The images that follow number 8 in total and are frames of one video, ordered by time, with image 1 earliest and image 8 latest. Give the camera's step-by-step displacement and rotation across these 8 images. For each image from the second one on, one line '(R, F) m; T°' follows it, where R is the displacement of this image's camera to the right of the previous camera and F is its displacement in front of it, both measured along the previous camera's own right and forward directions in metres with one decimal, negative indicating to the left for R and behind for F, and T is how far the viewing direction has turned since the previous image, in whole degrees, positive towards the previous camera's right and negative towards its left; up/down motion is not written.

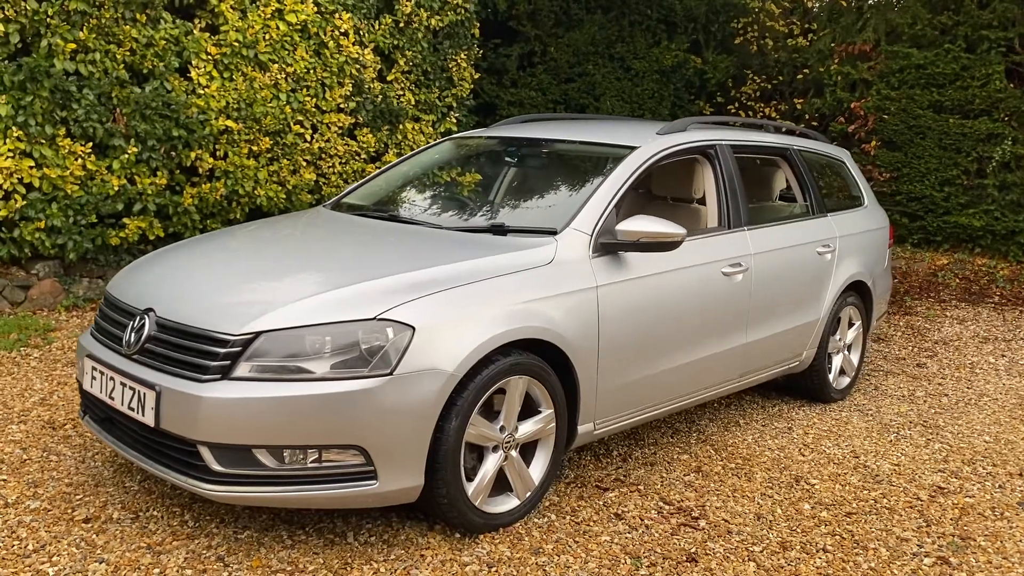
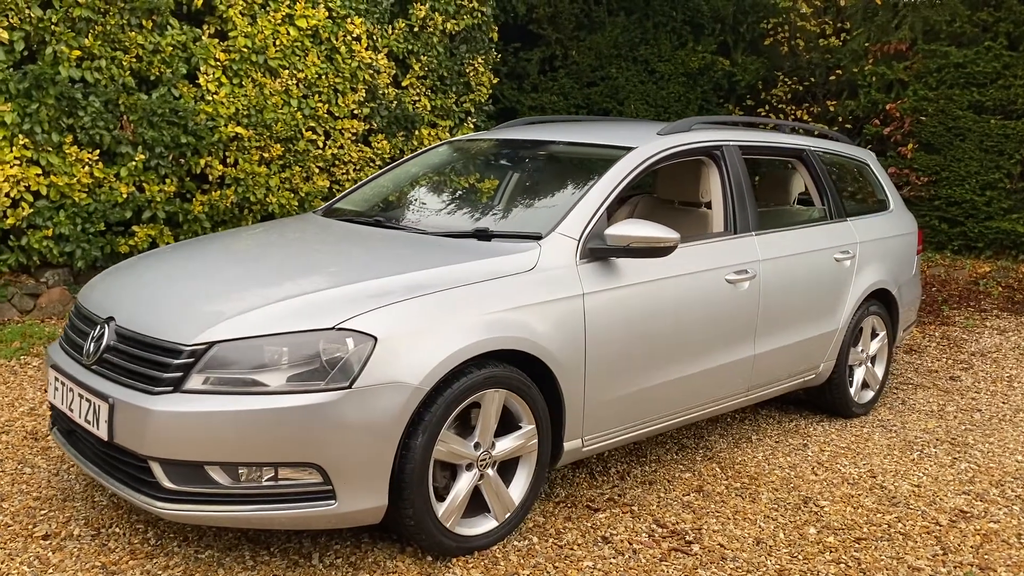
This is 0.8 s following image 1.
(+0.2, +0.2) m; -3°
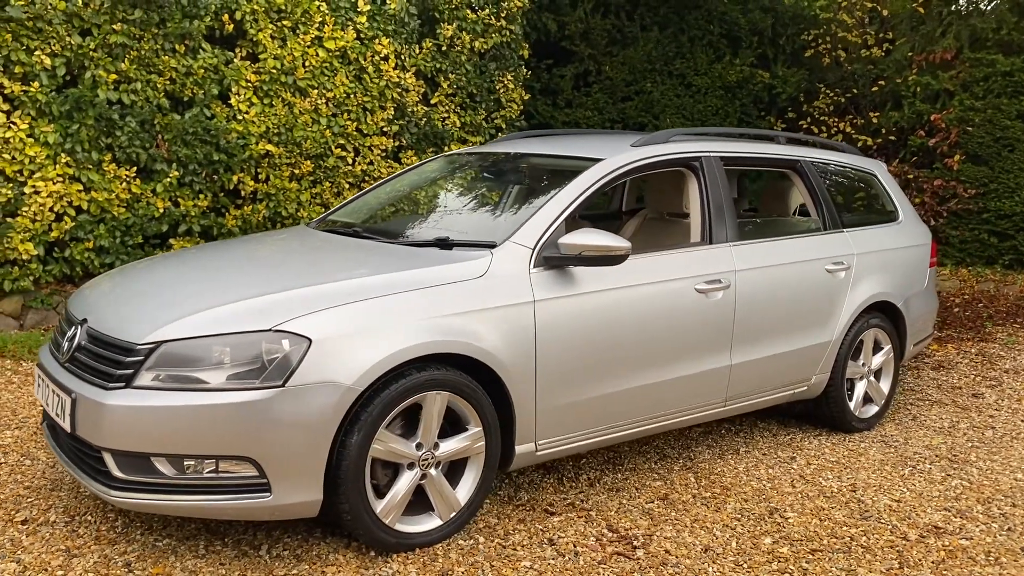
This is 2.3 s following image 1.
(+0.5, -0.1) m; -5°
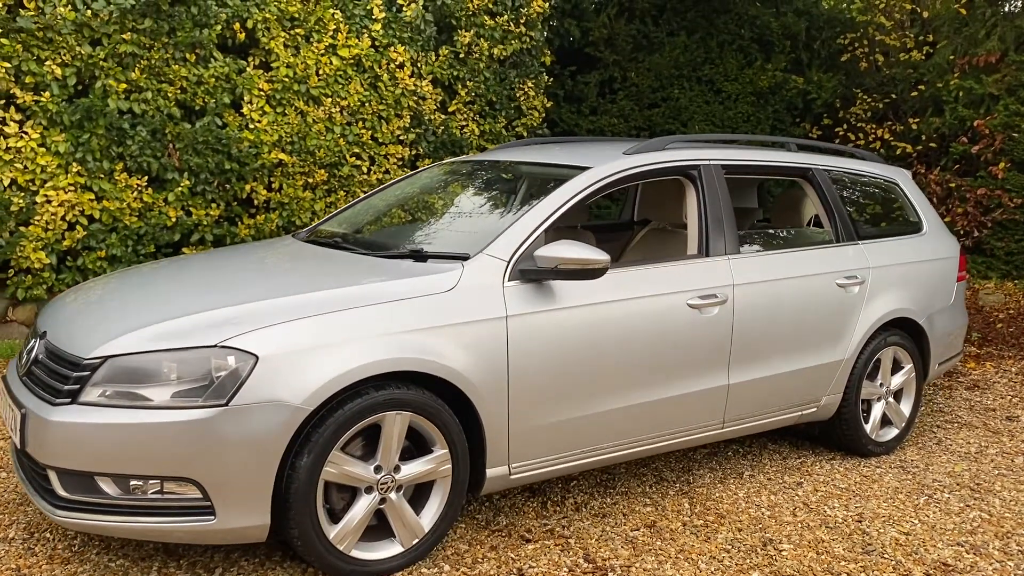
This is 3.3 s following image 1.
(+0.3, +0.2) m; -3°
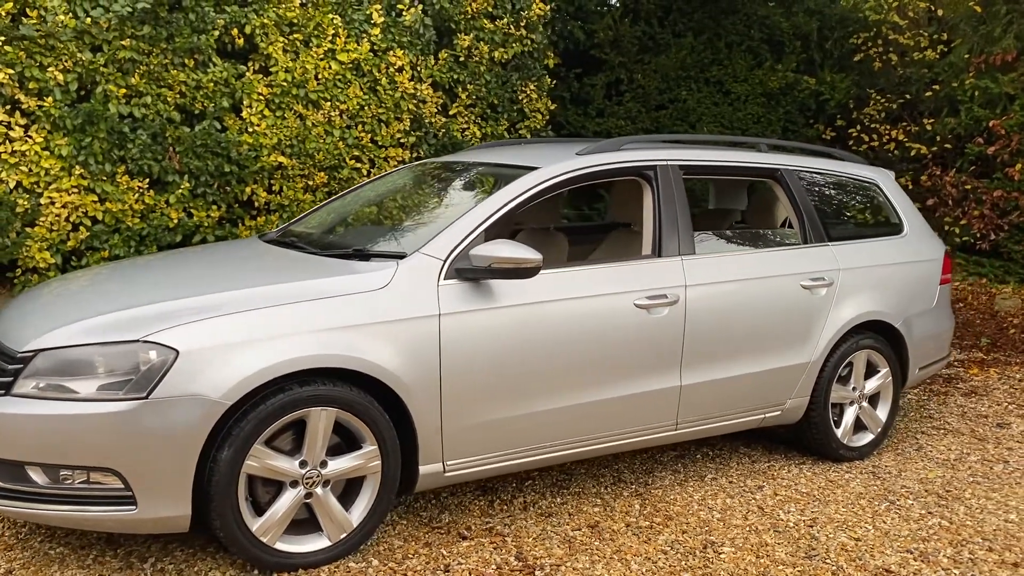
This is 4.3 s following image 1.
(+0.4, 0.0) m; -3°
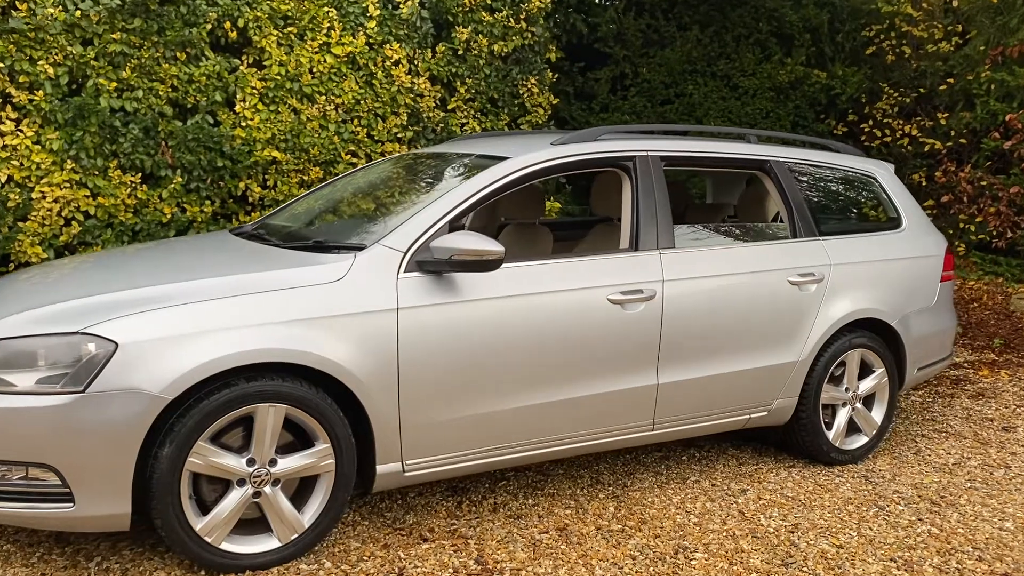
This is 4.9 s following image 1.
(+0.2, +0.1) m; -2°
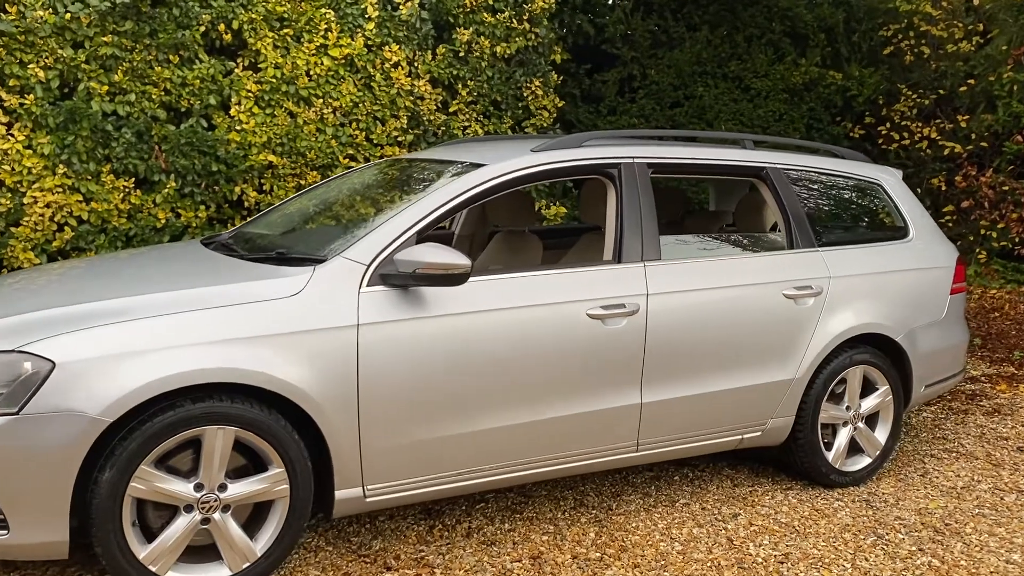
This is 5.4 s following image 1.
(+0.2, +0.2) m; -2°
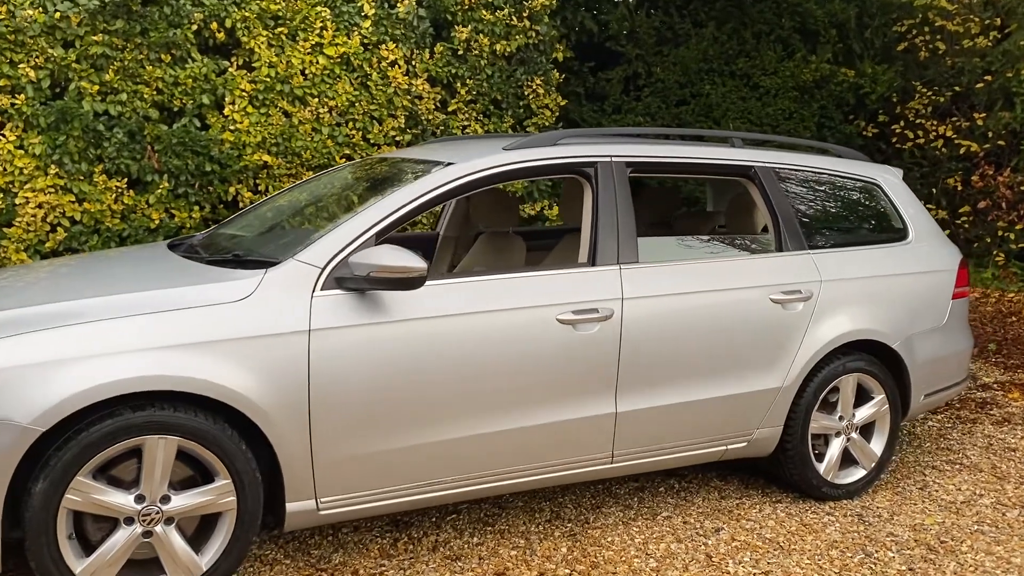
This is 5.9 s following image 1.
(+0.2, +0.1) m; -2°
